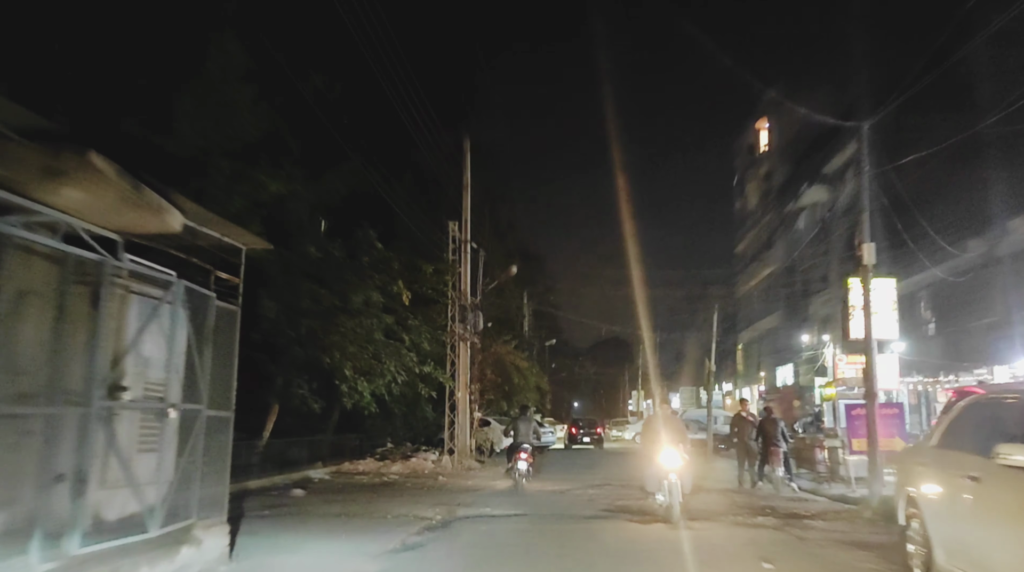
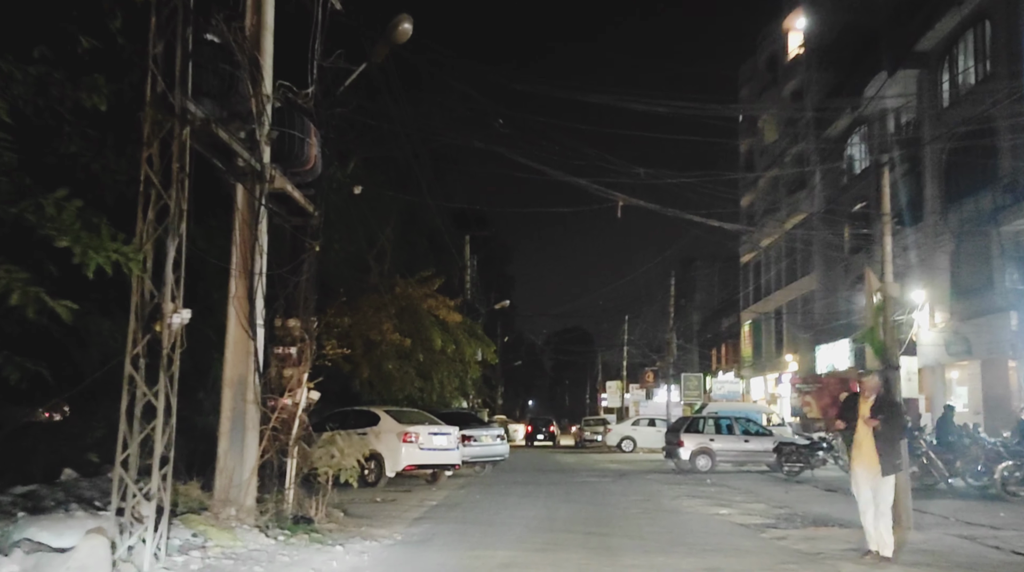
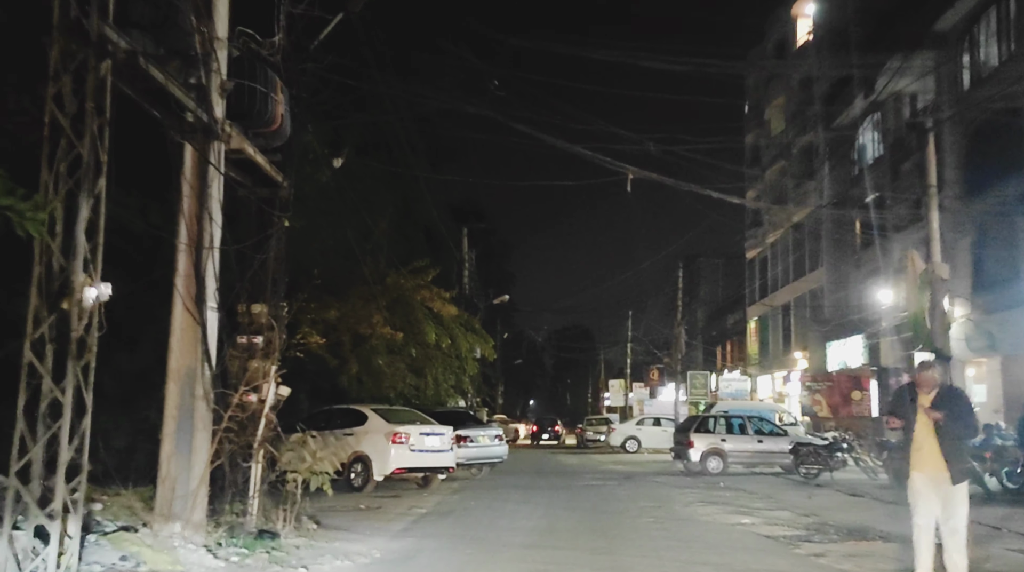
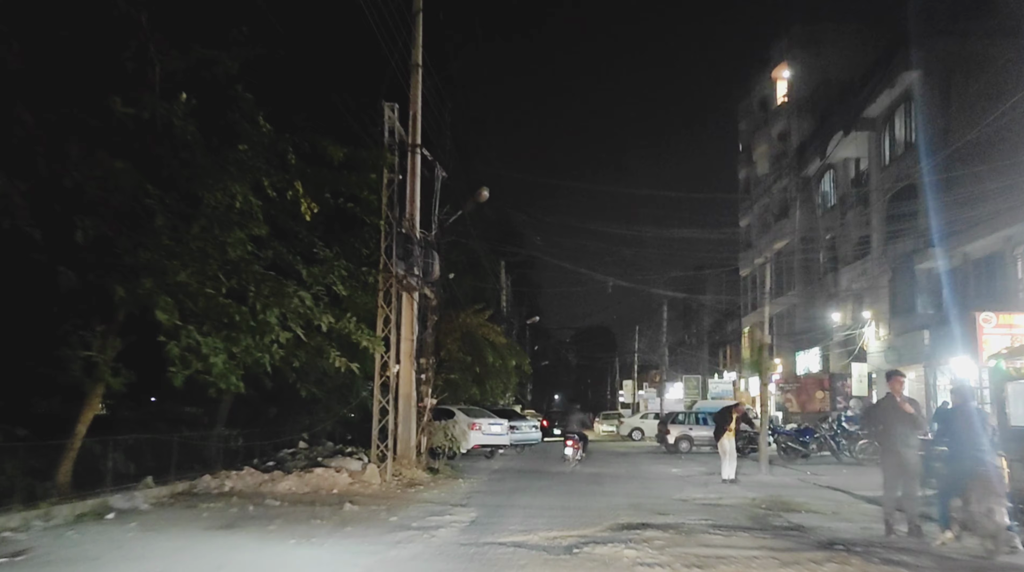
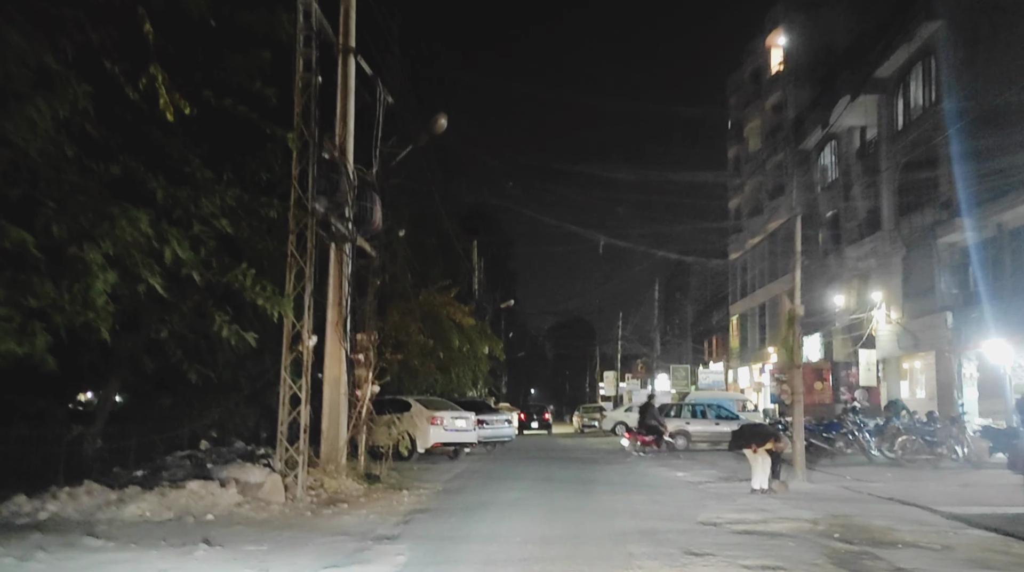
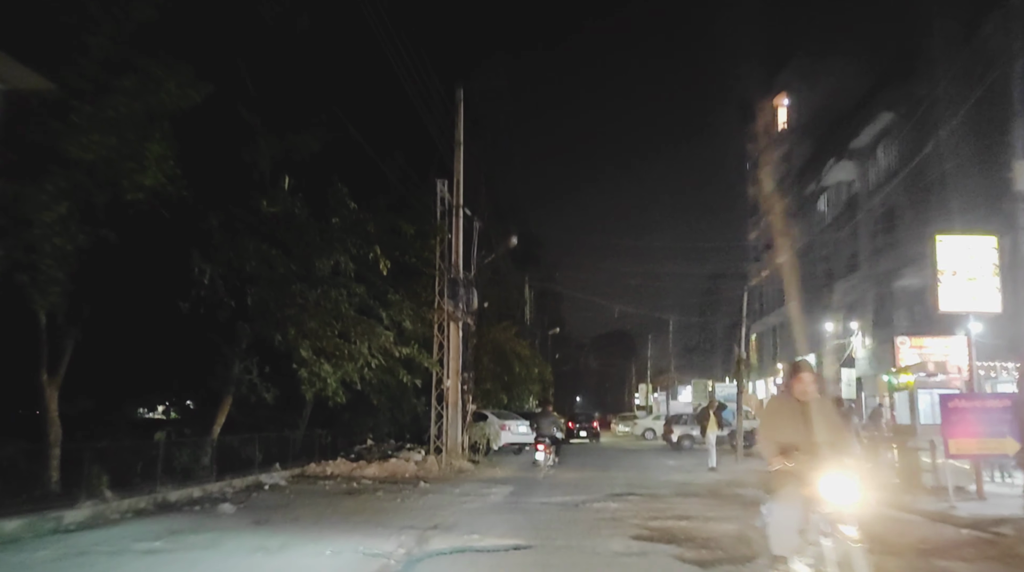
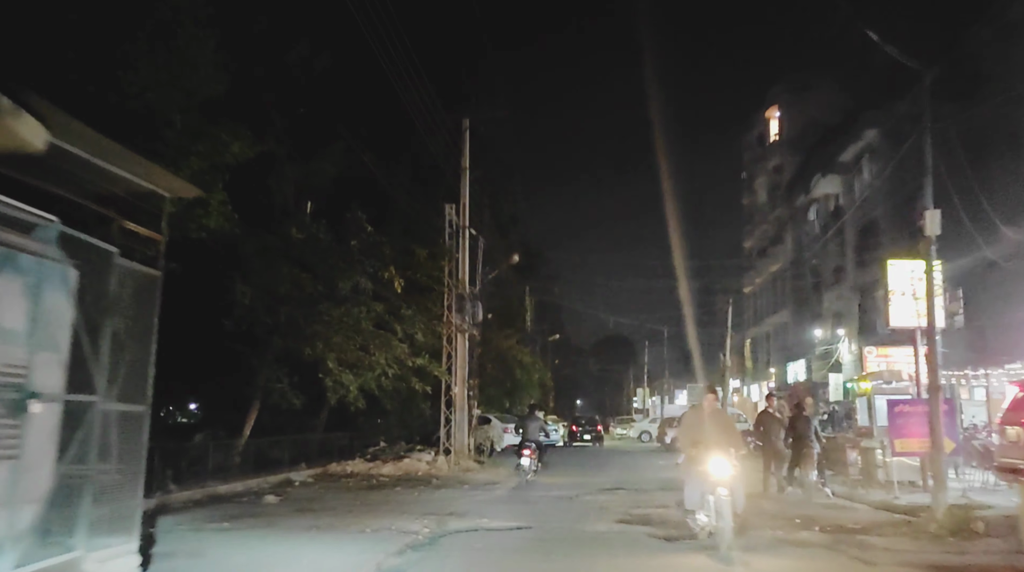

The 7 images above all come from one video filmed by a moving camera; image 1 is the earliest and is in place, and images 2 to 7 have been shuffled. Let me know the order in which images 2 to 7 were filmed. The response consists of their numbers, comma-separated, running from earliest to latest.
7, 6, 4, 5, 2, 3
